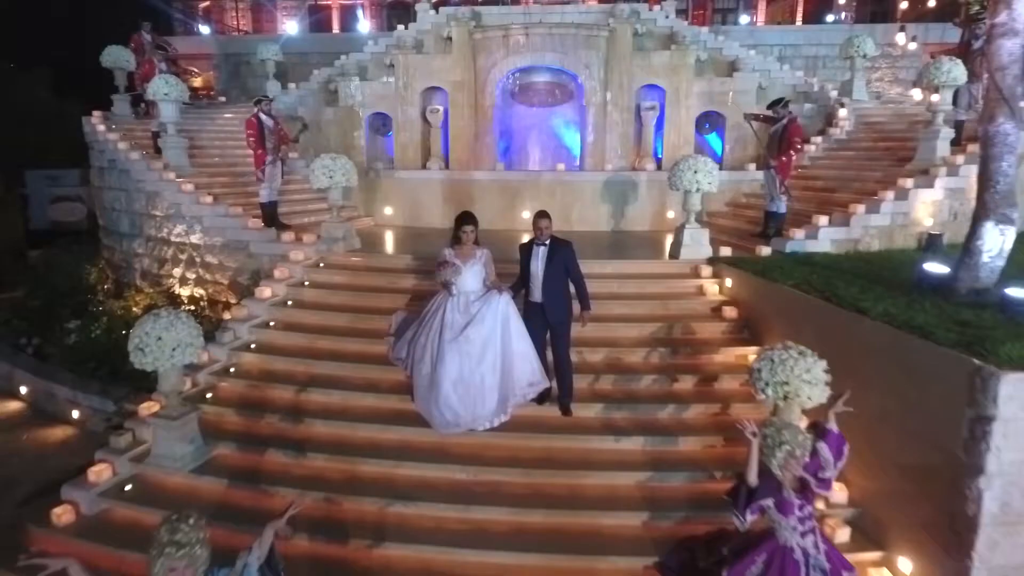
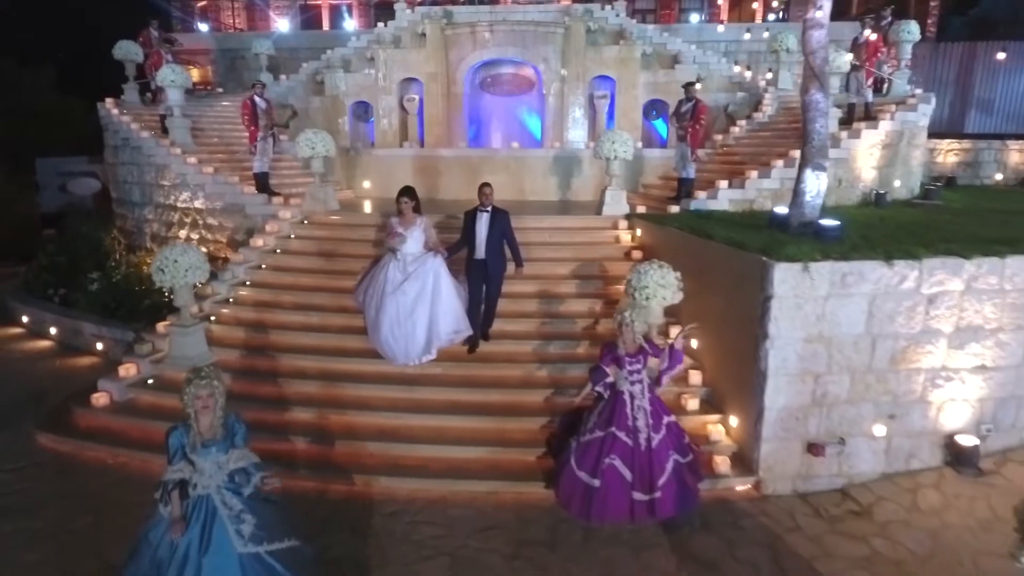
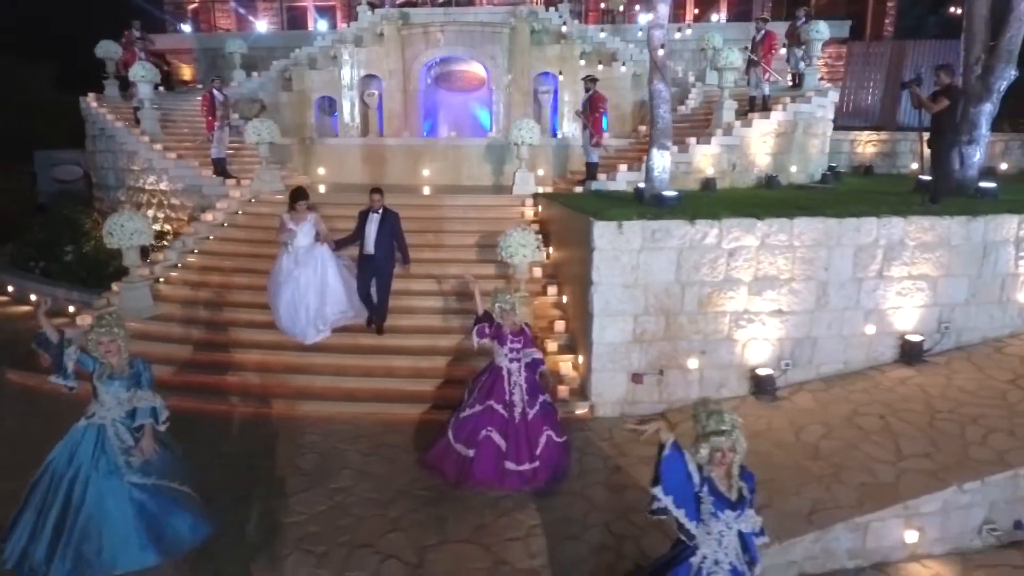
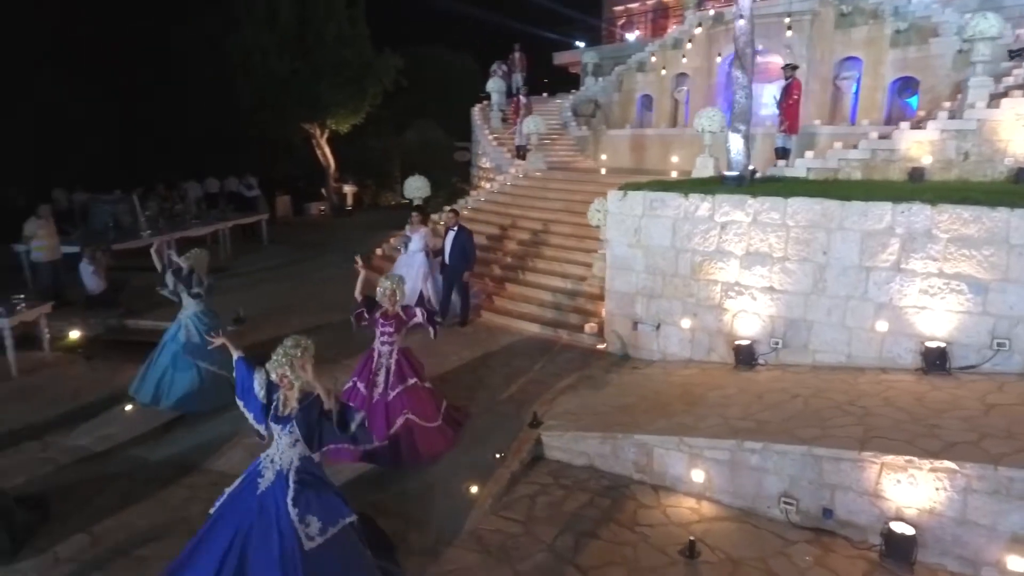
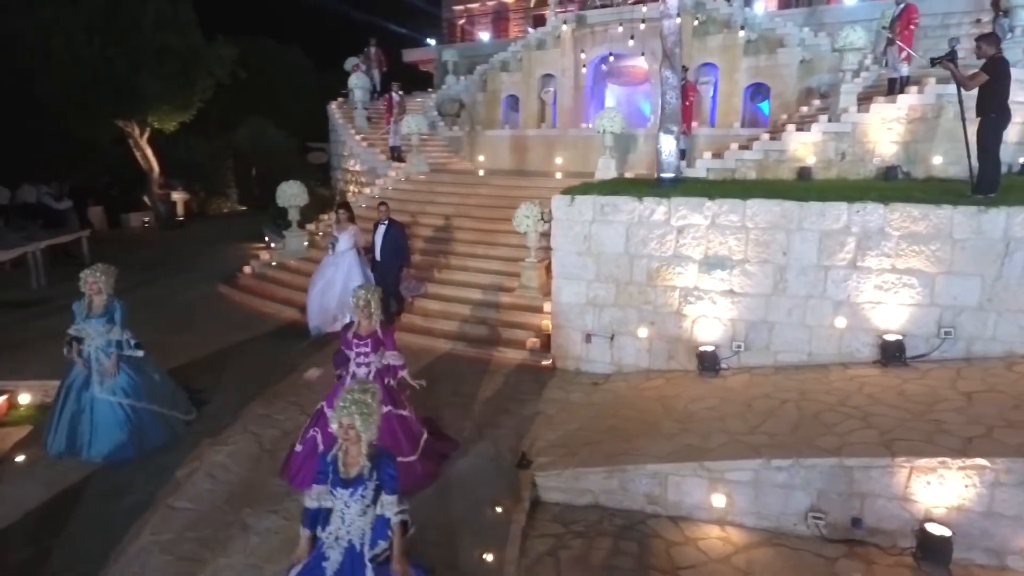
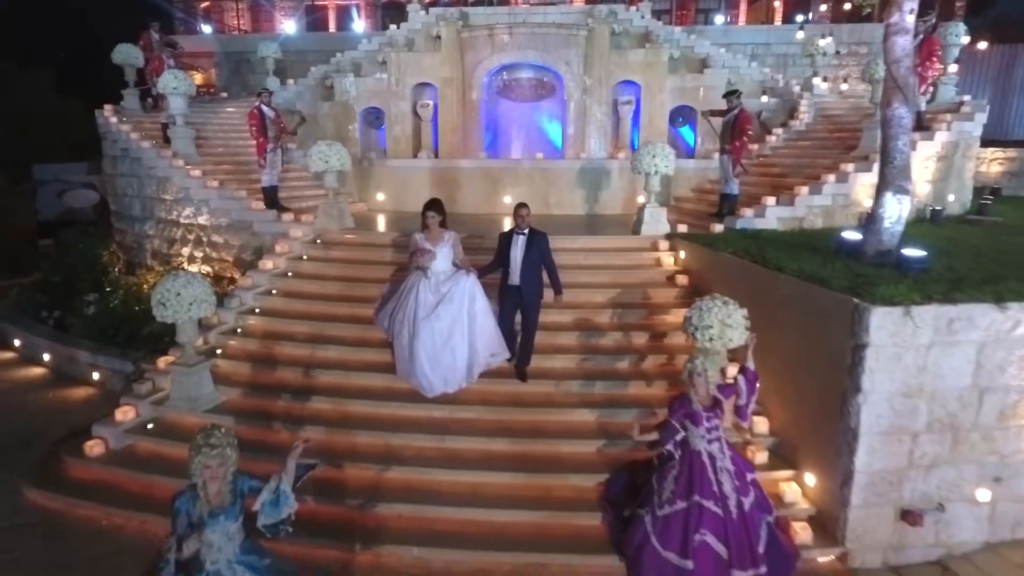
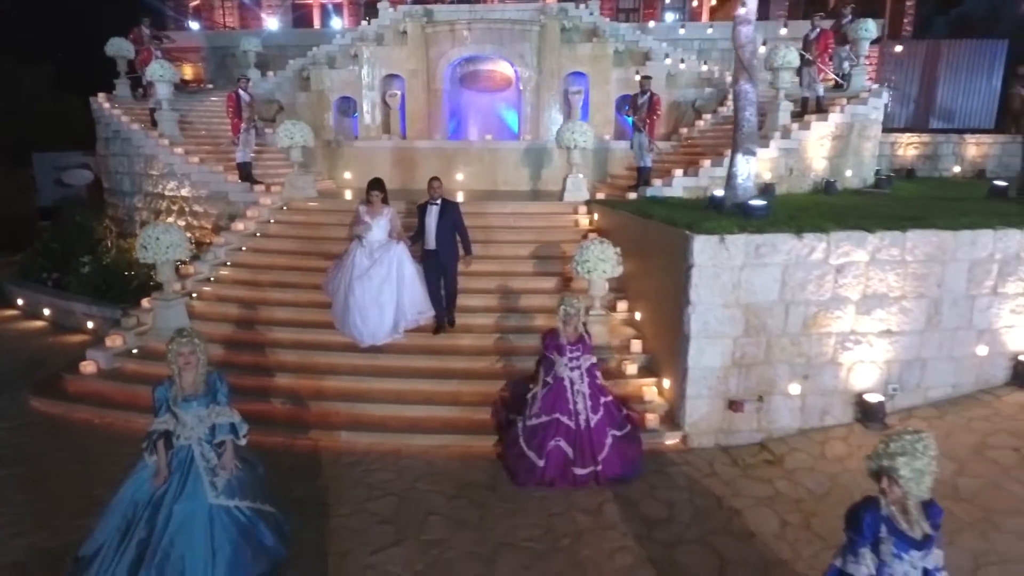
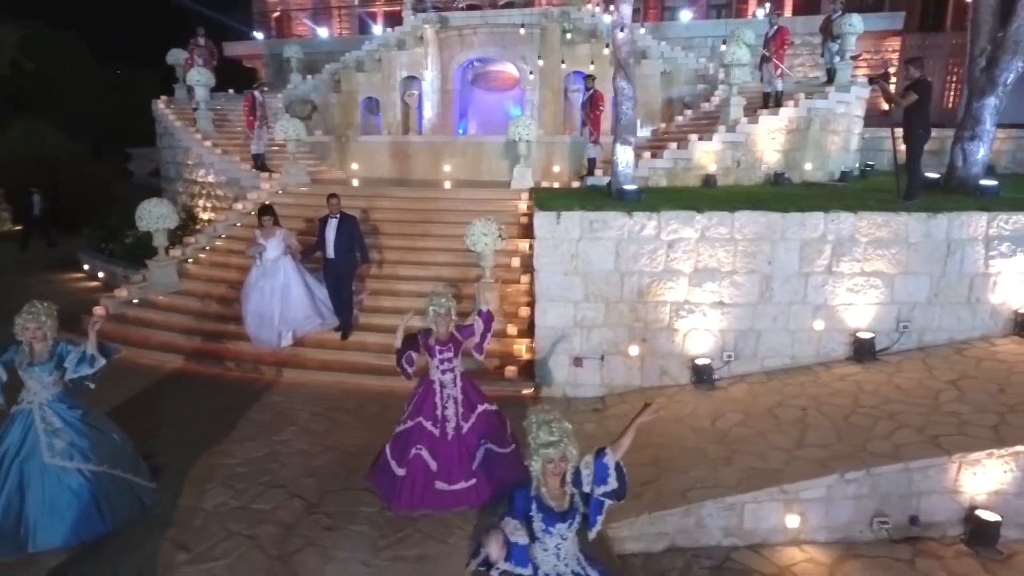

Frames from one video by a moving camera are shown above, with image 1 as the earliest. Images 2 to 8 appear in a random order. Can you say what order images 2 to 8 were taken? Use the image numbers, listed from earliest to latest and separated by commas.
6, 2, 7, 3, 8, 5, 4
